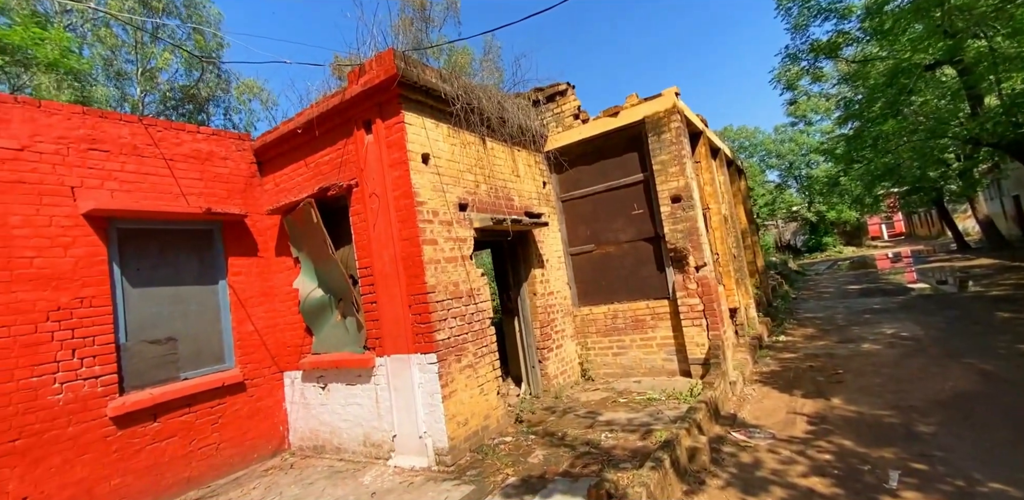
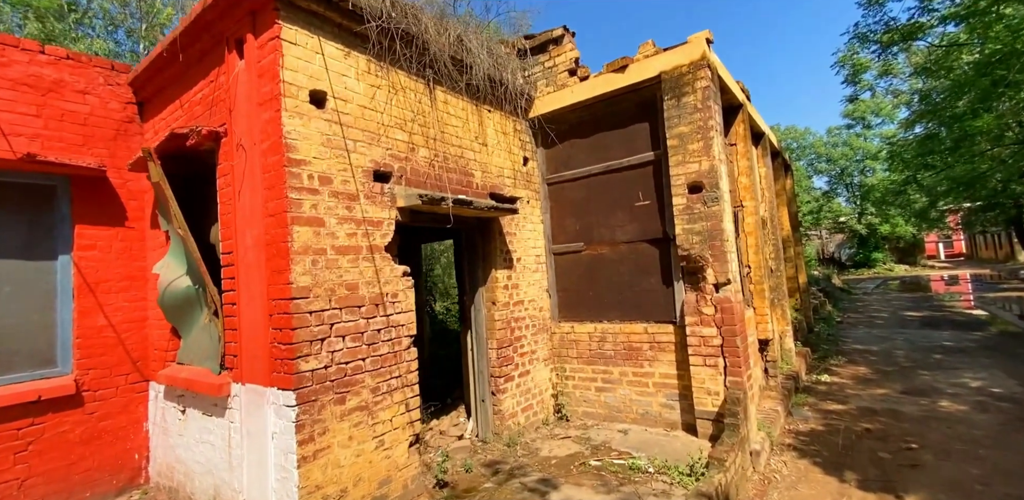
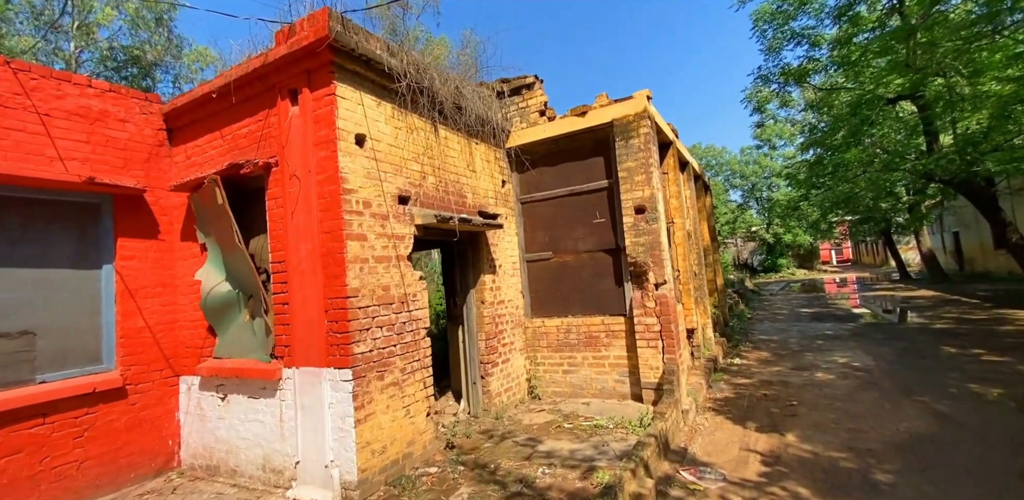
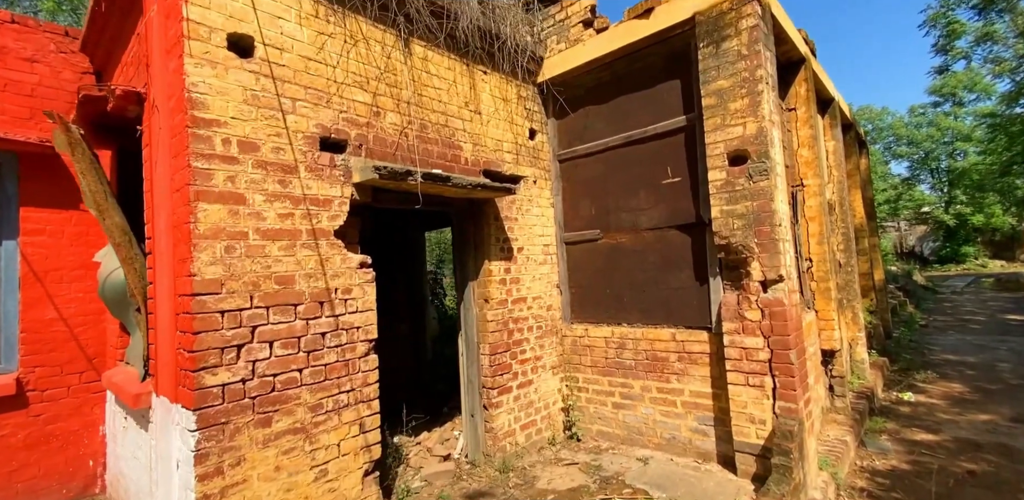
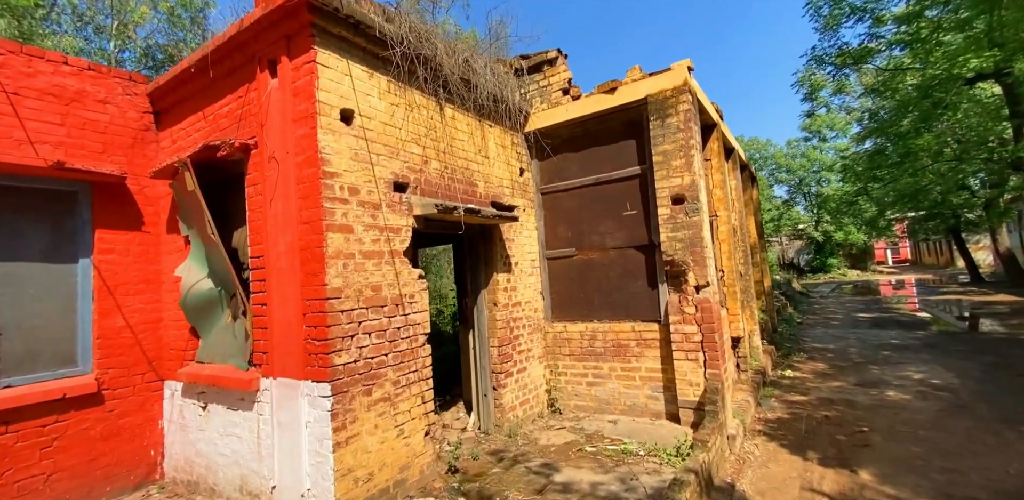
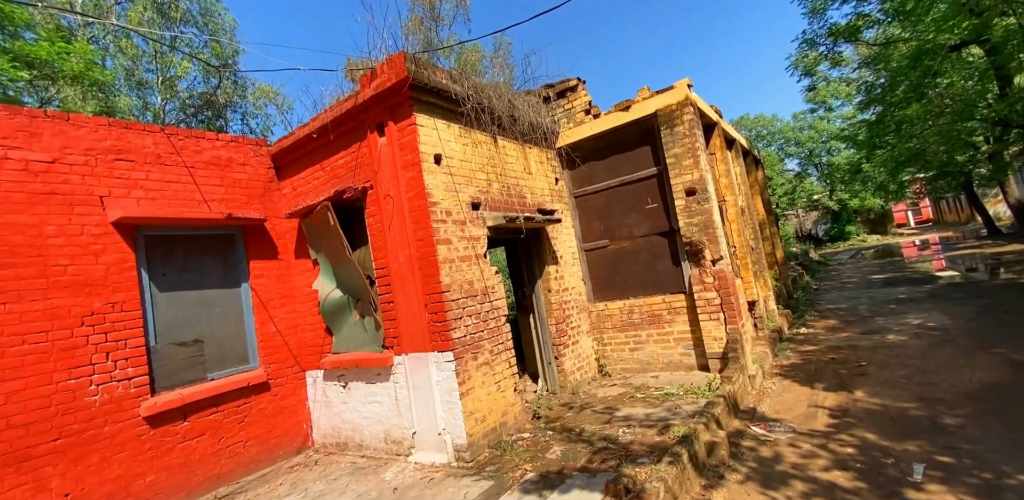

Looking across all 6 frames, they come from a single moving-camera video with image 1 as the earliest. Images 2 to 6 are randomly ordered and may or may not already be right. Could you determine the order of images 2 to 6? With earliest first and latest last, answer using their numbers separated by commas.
6, 3, 5, 2, 4
